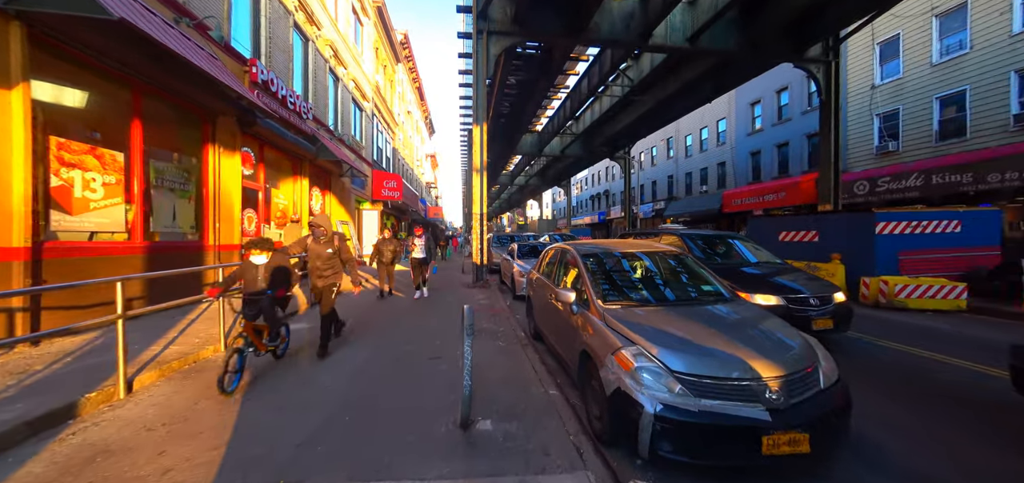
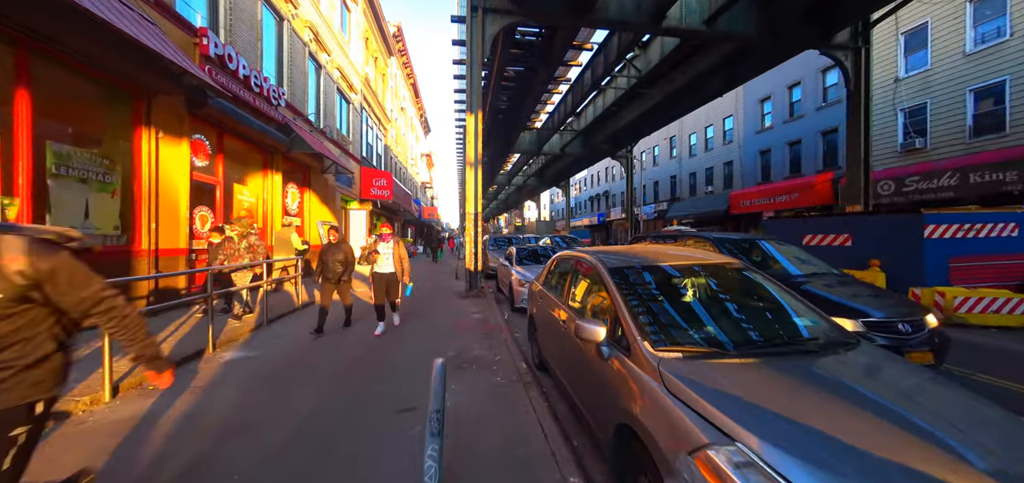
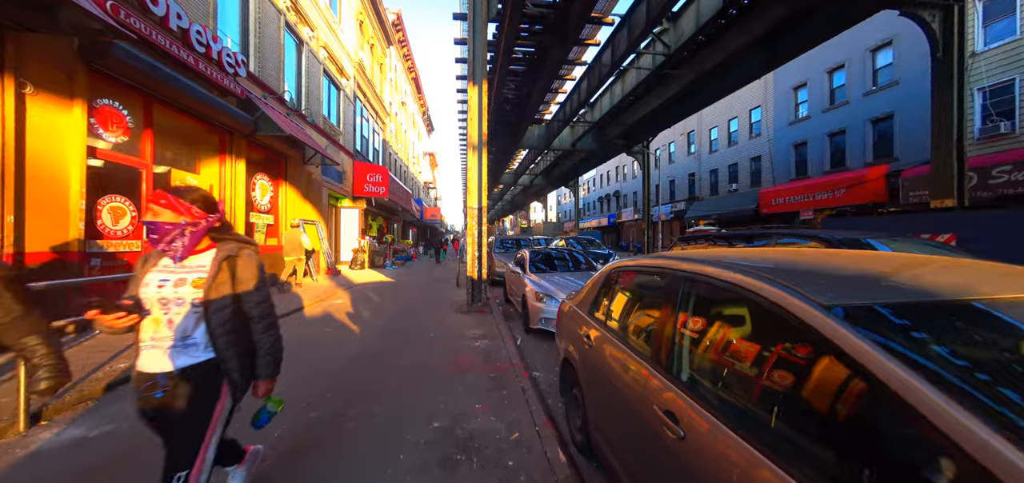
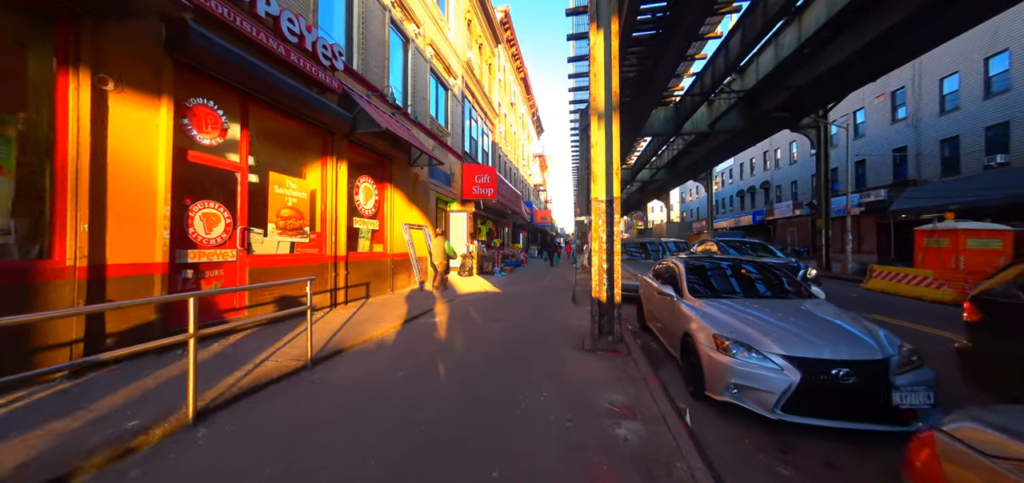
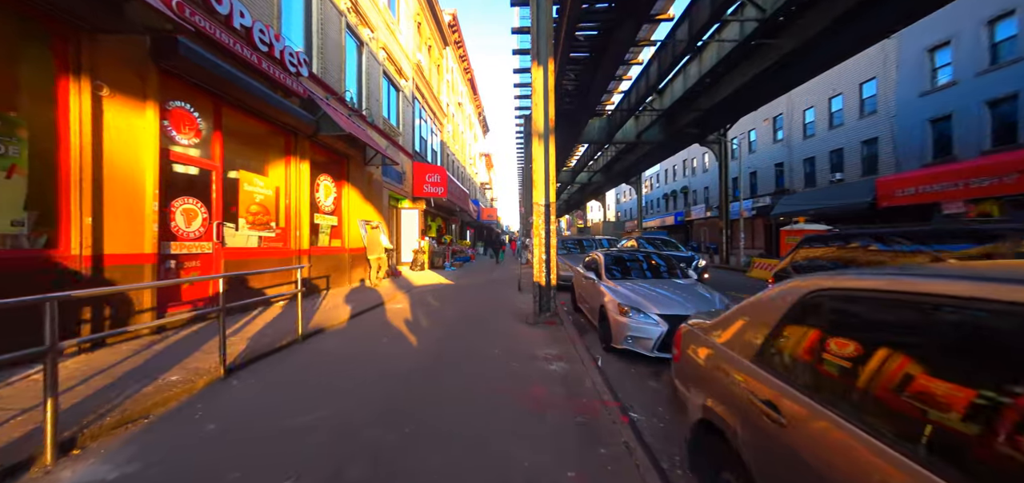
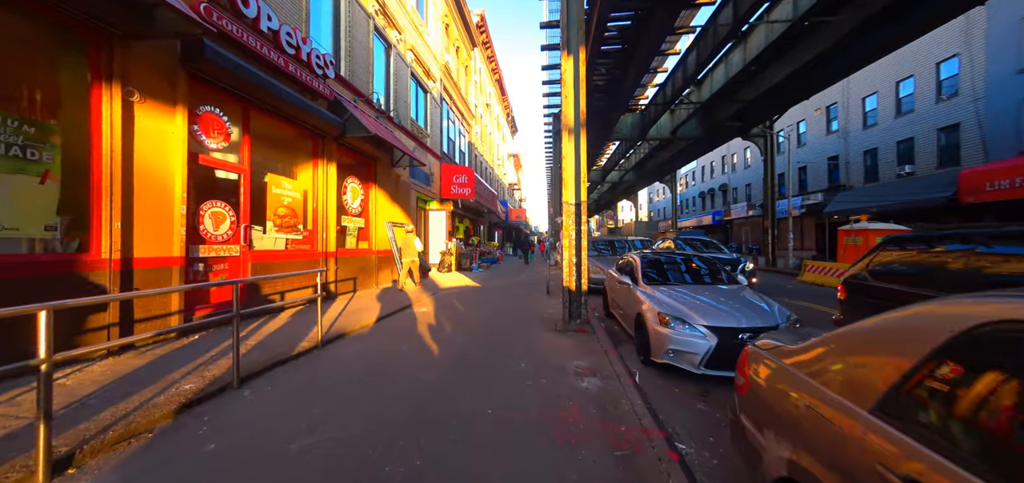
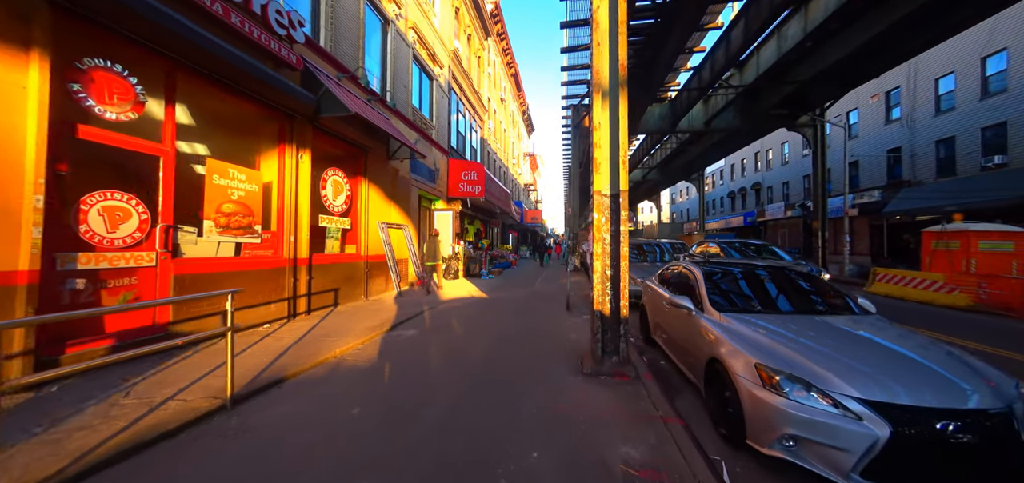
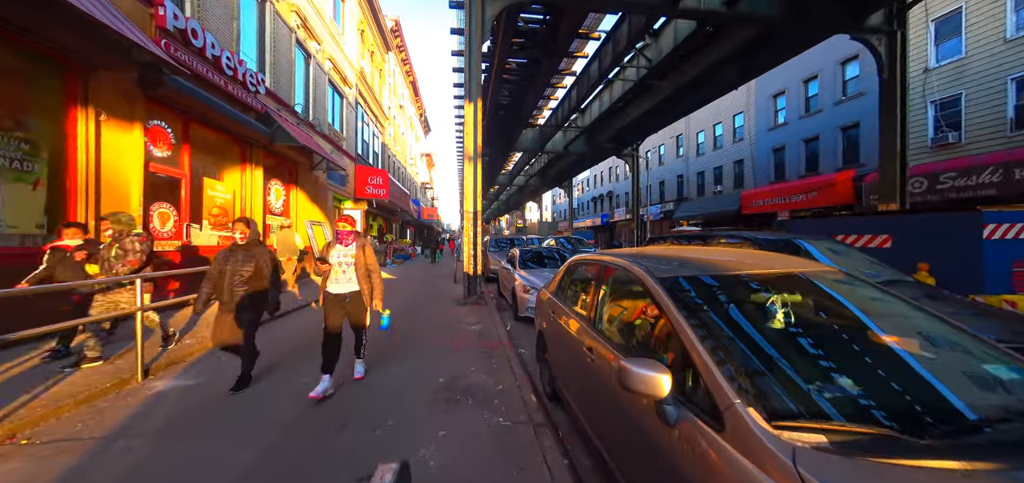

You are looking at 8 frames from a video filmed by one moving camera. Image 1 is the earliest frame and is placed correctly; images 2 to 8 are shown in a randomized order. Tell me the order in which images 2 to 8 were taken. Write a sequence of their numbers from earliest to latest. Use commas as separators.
2, 8, 3, 5, 6, 4, 7
